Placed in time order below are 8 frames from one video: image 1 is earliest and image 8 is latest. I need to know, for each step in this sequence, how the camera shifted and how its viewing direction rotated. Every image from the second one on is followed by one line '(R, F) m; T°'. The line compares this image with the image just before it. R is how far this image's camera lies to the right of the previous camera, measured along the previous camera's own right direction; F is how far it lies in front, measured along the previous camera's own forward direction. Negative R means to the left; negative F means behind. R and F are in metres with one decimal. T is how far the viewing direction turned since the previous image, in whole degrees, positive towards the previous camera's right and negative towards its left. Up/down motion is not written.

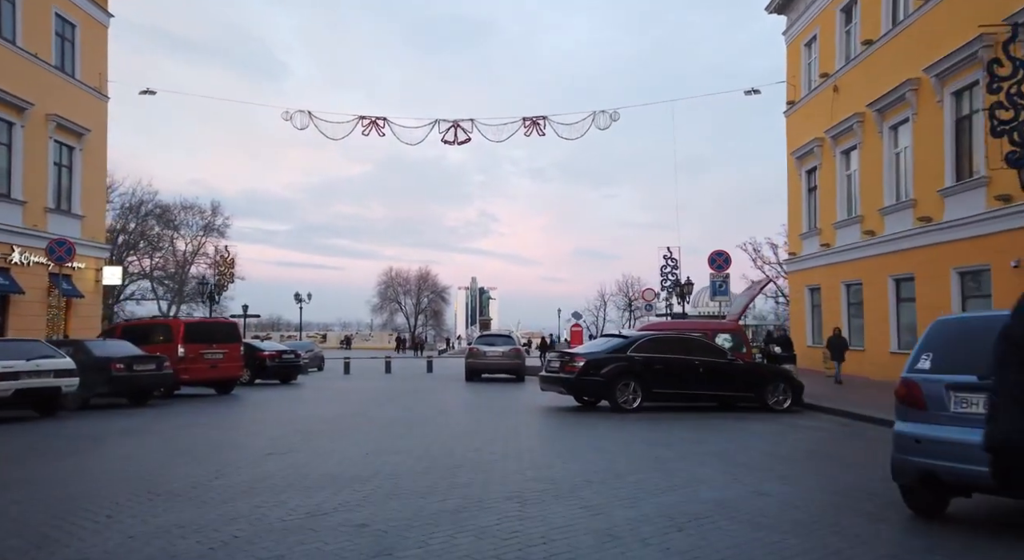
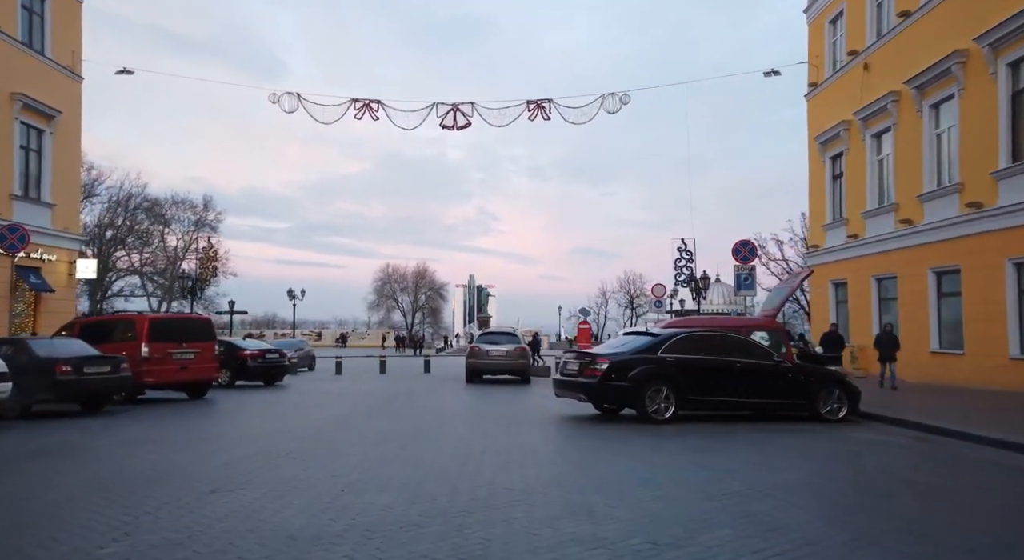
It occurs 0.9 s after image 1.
(-0.2, +2.1) m; 0°
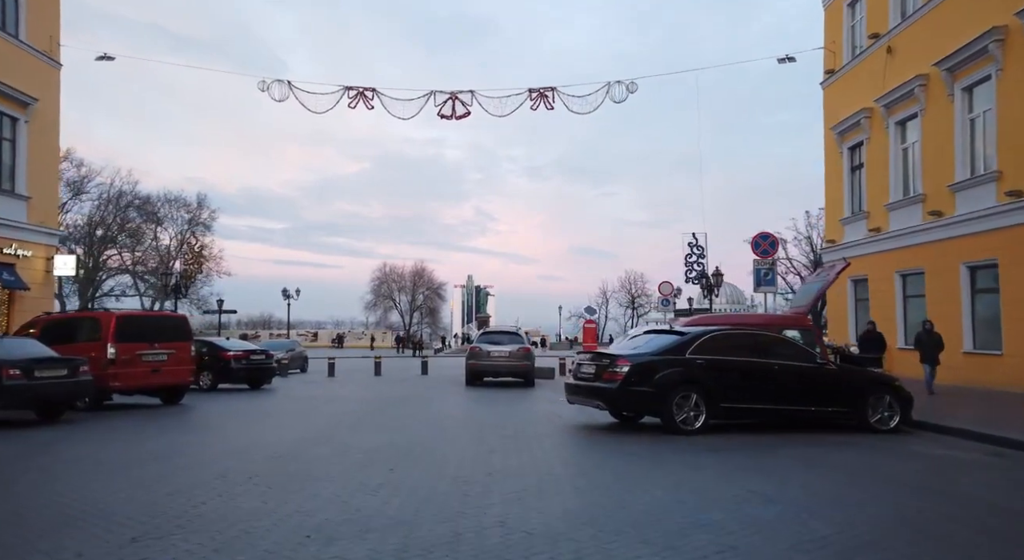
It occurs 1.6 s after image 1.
(-0.1, +1.5) m; 0°
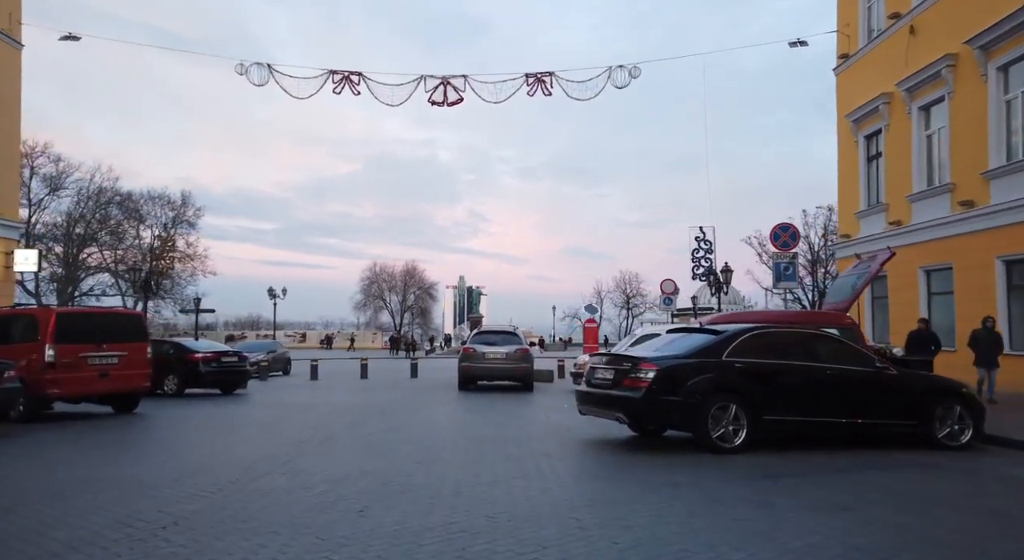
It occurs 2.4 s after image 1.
(-0.1, +1.8) m; +1°
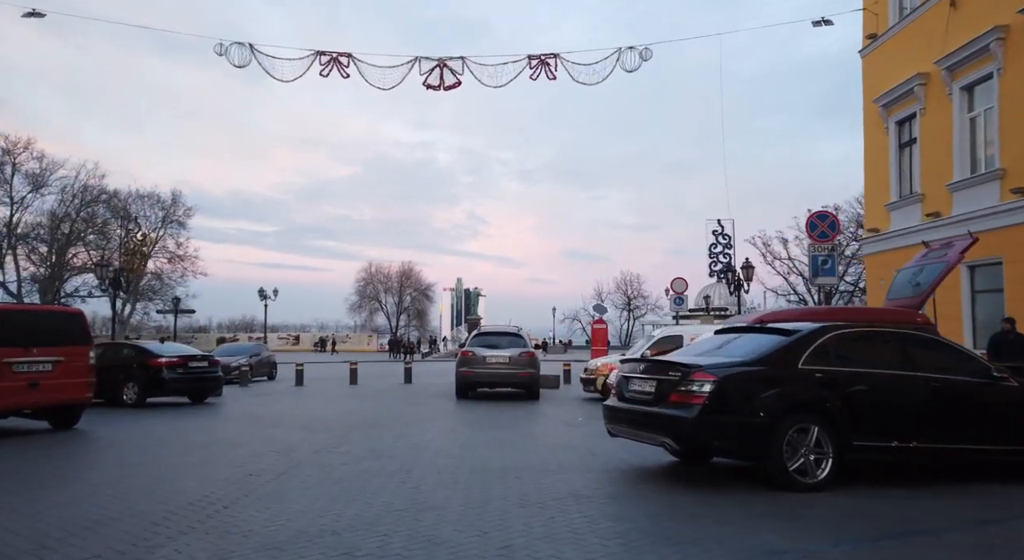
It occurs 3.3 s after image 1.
(-0.2, +2.1) m; 0°
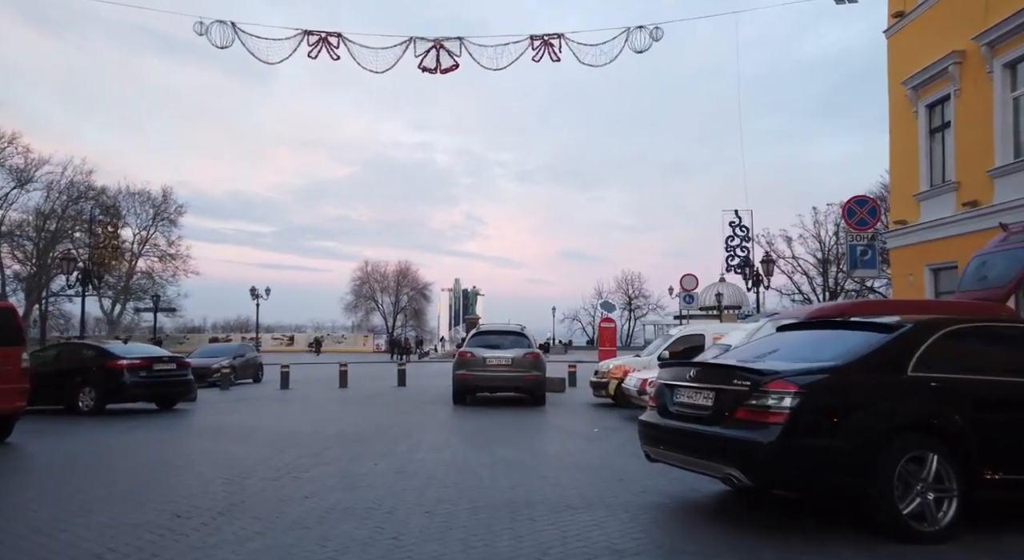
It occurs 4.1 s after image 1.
(-0.1, +1.8) m; 0°
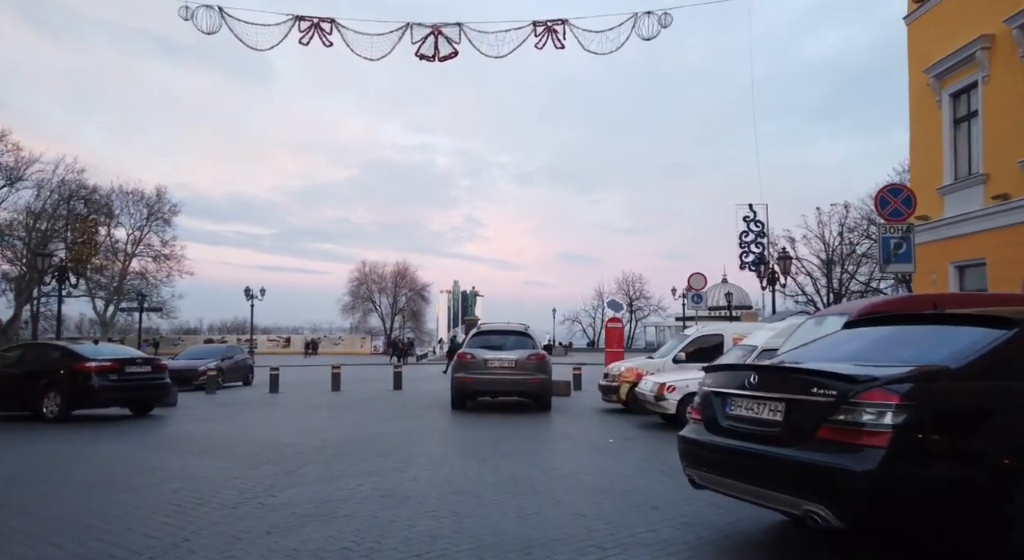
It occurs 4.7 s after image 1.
(-0.1, +1.2) m; 0°
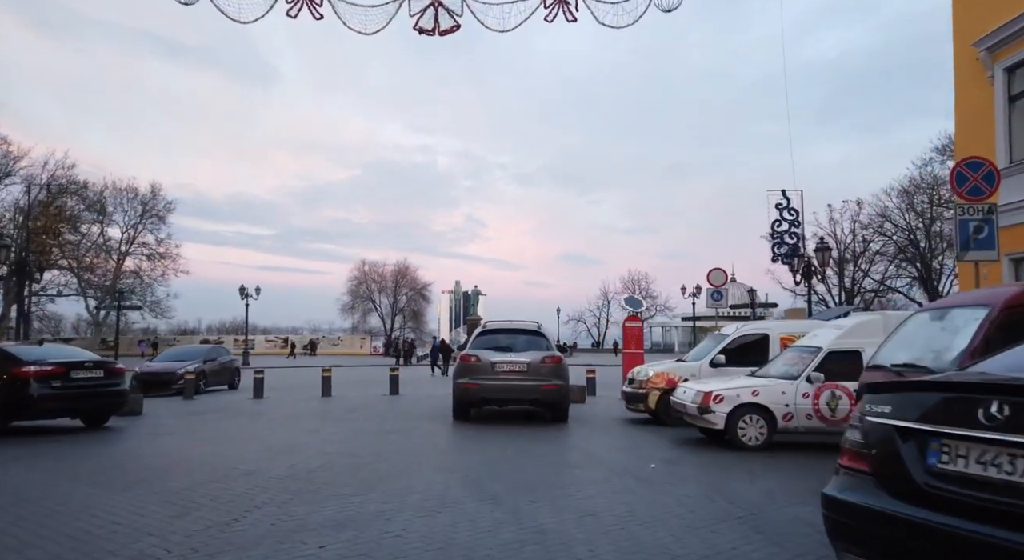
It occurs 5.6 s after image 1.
(-0.2, +2.0) m; 0°
